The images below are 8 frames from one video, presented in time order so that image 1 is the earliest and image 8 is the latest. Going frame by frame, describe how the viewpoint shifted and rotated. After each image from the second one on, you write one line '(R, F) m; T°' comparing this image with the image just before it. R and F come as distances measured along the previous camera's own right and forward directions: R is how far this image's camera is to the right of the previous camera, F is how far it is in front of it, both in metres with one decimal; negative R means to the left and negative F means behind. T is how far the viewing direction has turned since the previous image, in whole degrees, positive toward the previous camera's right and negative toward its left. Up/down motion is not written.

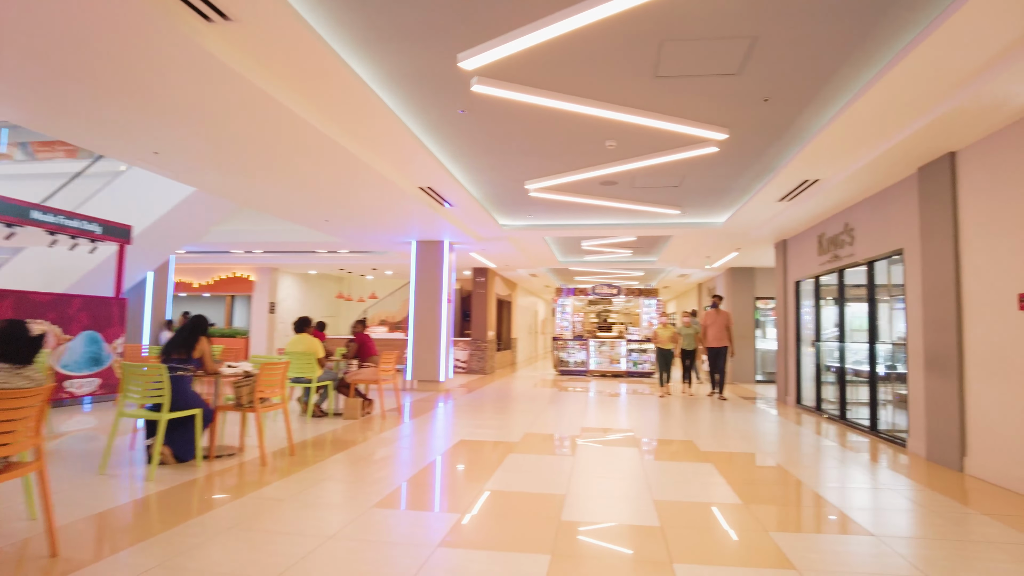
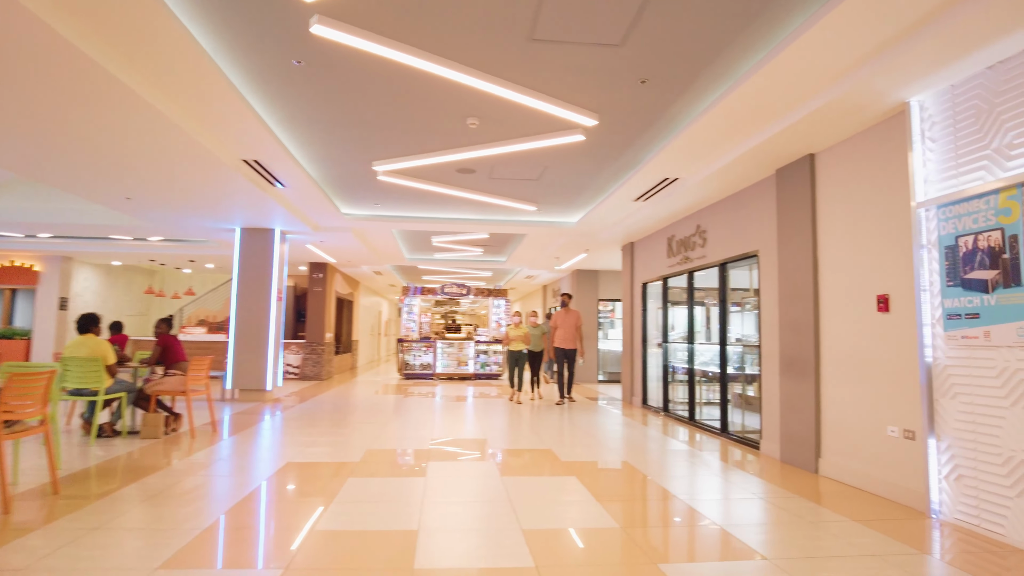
(0.0, +0.6) m; +14°
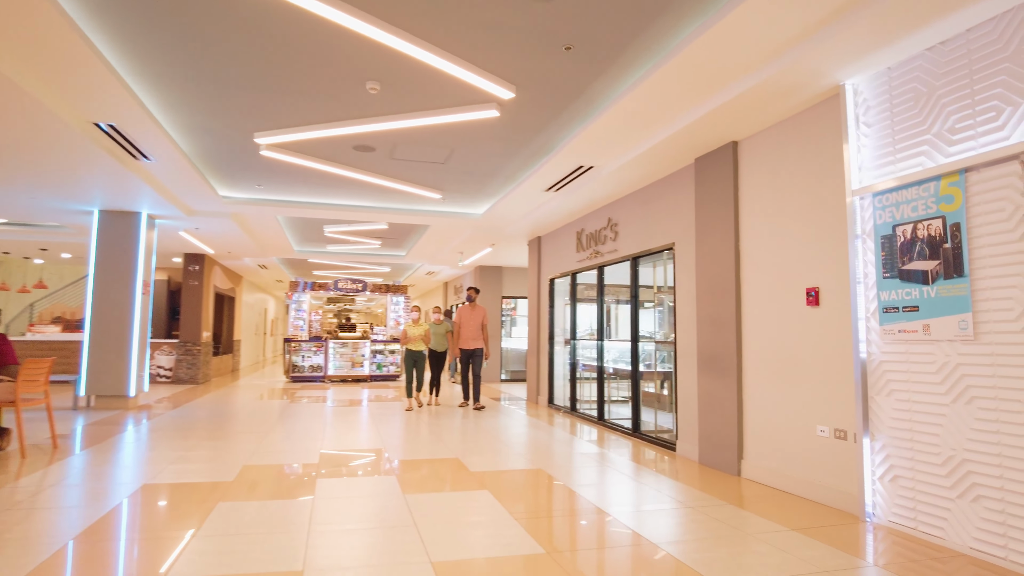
(-0.1, +0.5) m; +9°
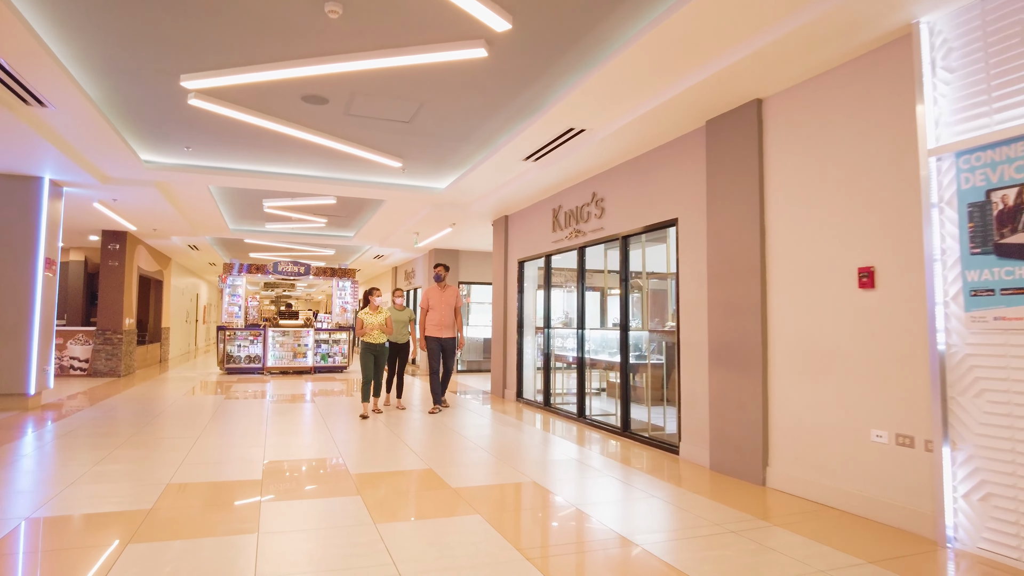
(-0.3, +0.7) m; +5°
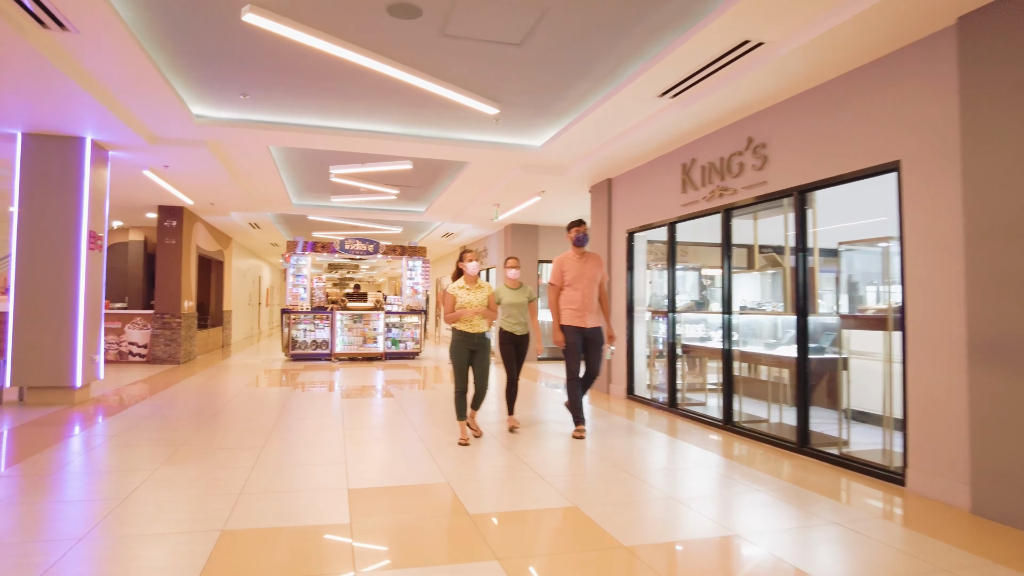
(-0.5, +1.1) m; -5°
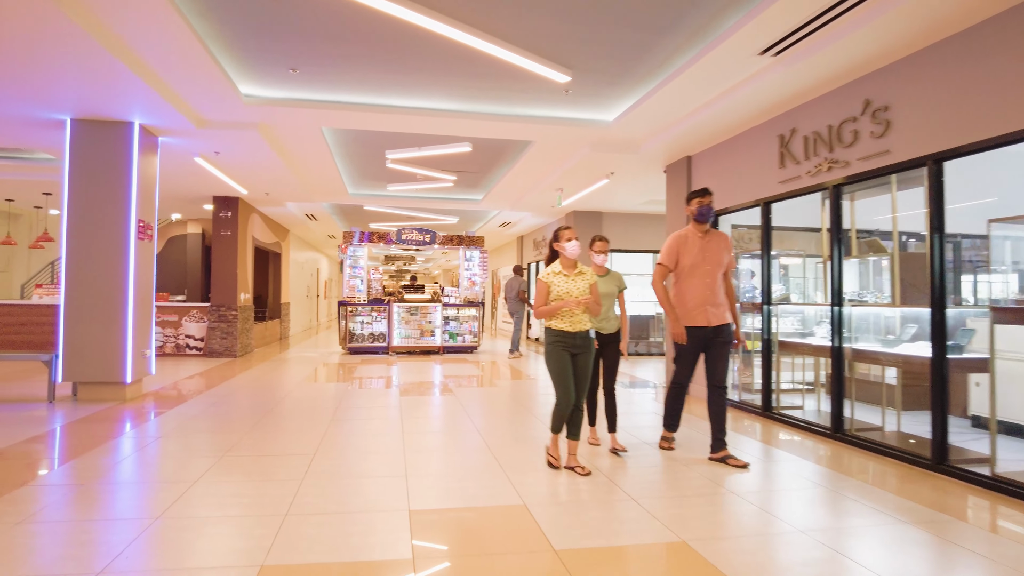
(-0.1, +0.5) m; -5°
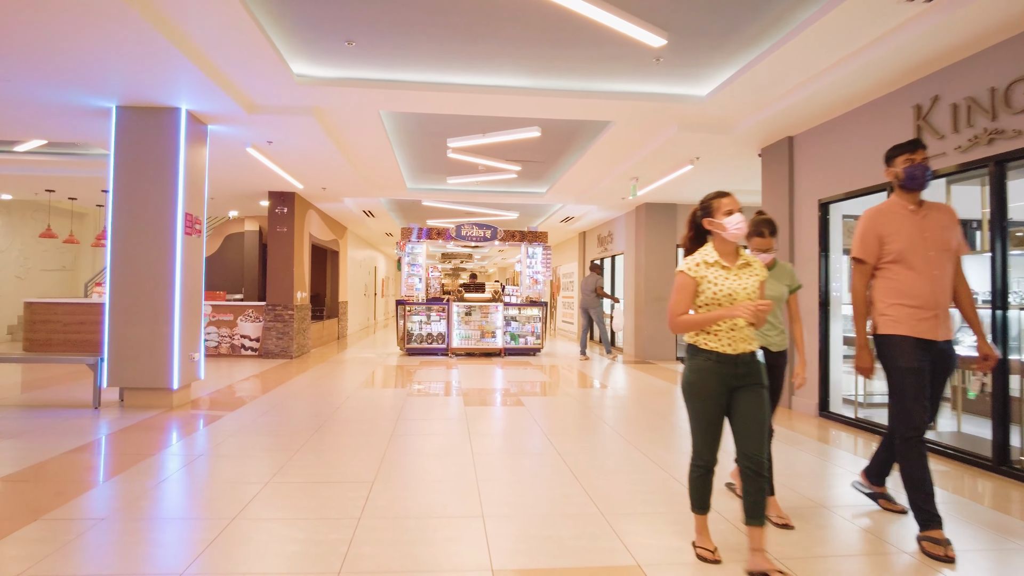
(-0.2, +0.6) m; -5°
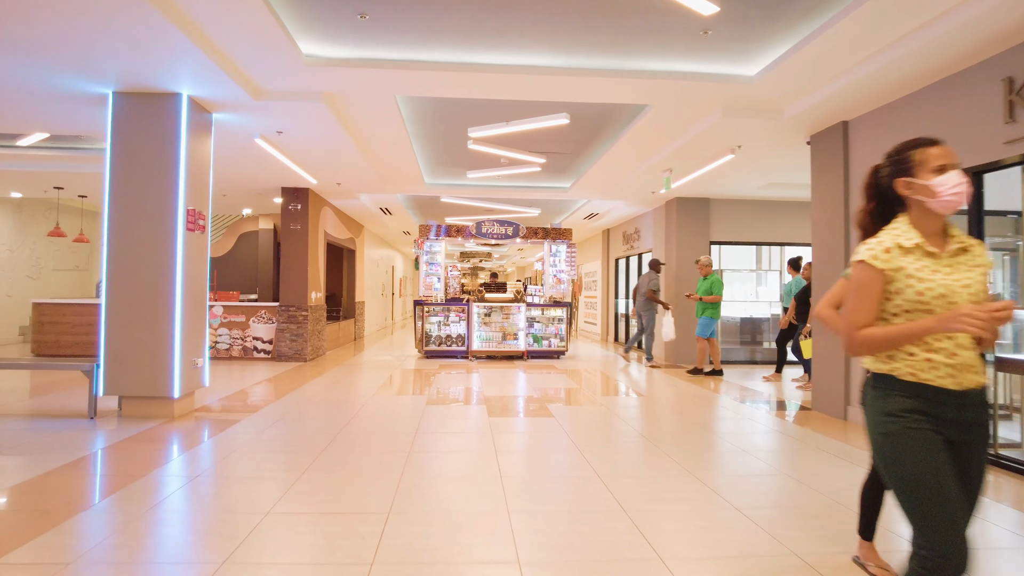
(-0.1, +0.4) m; -1°
